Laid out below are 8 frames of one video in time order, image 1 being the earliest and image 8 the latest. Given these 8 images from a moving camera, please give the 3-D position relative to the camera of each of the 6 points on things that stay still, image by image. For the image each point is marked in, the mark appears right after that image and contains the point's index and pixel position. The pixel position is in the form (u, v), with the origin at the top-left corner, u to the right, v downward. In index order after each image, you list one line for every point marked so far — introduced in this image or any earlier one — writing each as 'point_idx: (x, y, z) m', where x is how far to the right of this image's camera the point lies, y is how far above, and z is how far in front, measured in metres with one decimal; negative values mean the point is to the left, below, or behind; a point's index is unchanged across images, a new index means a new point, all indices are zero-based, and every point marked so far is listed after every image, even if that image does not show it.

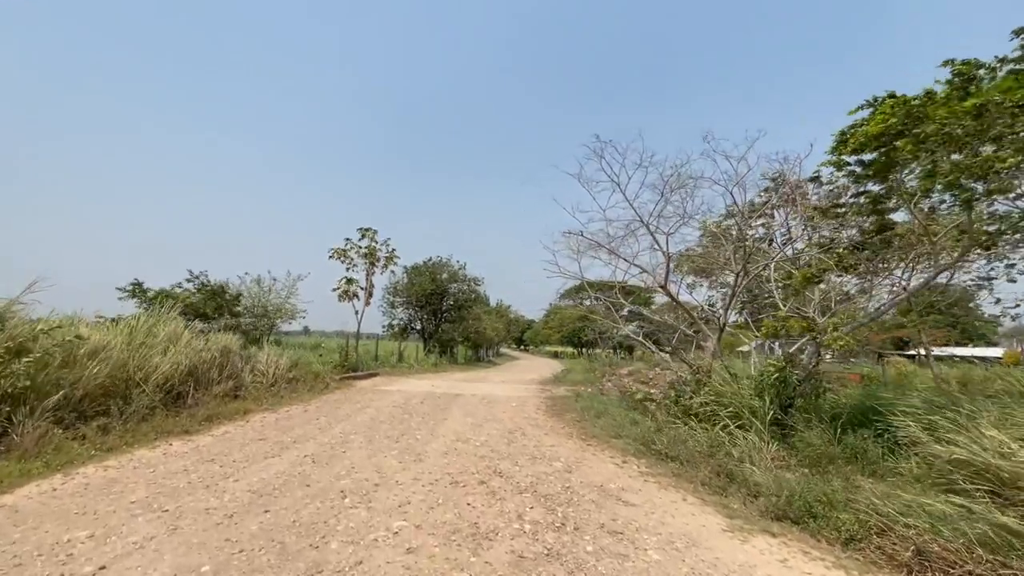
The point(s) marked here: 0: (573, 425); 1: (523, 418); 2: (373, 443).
0: (+0.9, -1.9, +7.9) m
1: (+0.2, -1.9, +8.3) m
2: (-1.6, -1.7, +6.3) m
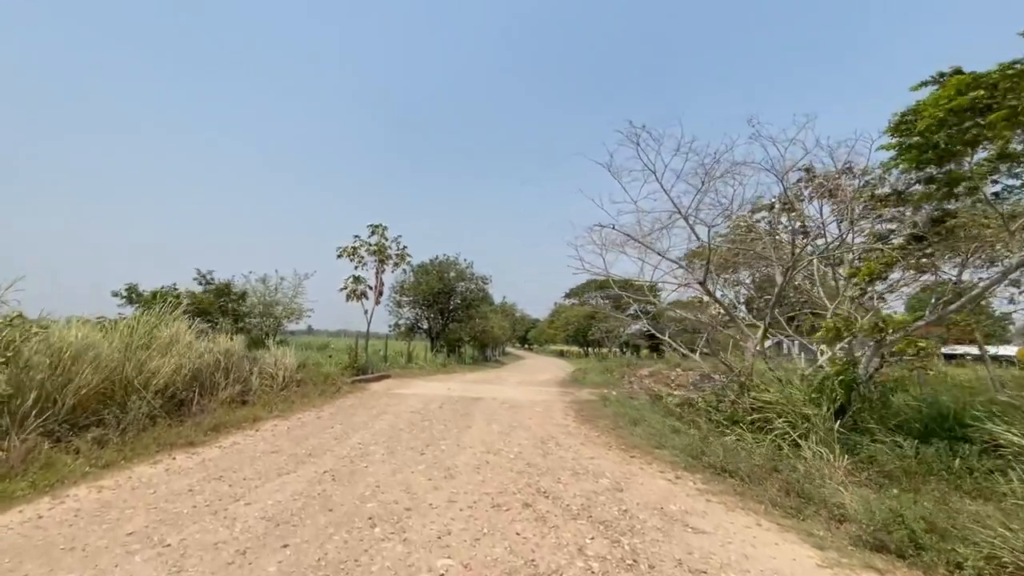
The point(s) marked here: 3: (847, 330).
0: (+1.3, -1.9, +7.3) m
1: (+0.6, -1.9, +7.7) m
2: (-1.2, -1.7, +5.7) m
3: (+4.1, -0.5, +7.0) m
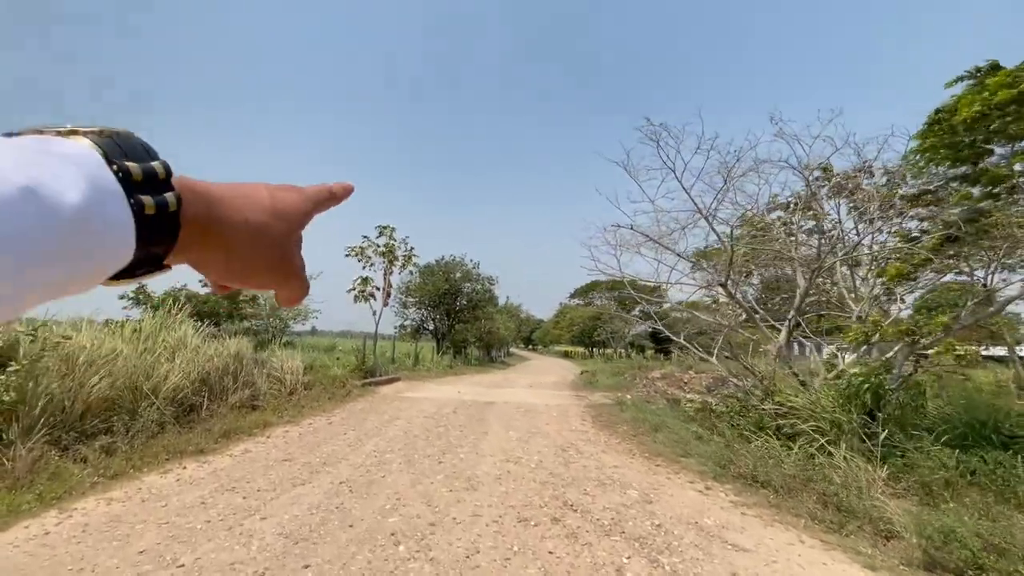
0: (+1.5, -1.9, +7.0) m
1: (+0.8, -1.9, +7.5) m
2: (-1.0, -1.7, +5.5) m
3: (+4.4, -0.6, +6.7) m
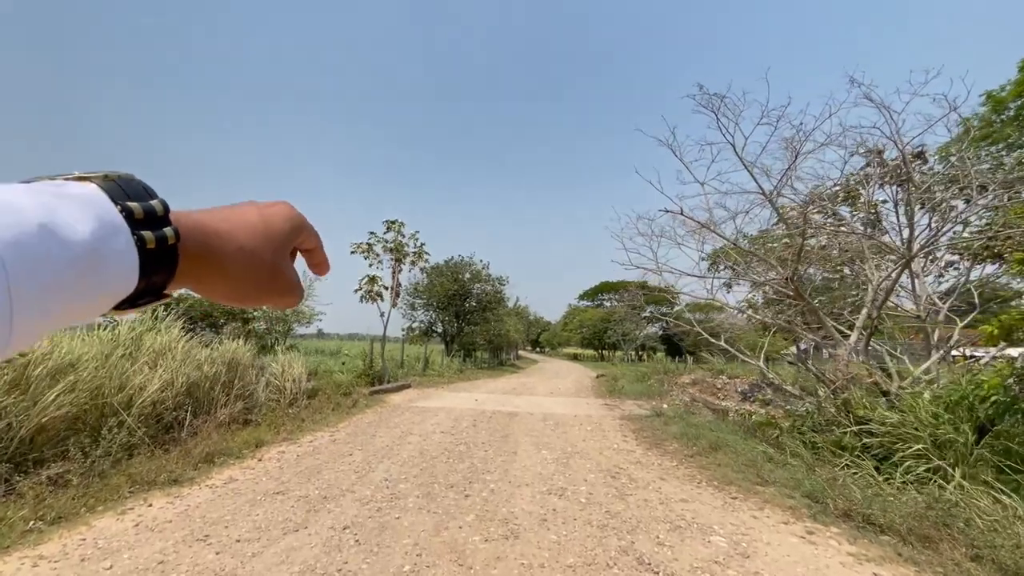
0: (+1.9, -1.8, +5.9) m
1: (+1.2, -1.8, +6.4) m
2: (-0.6, -1.7, +4.4) m
3: (+4.7, -0.5, +5.6) m
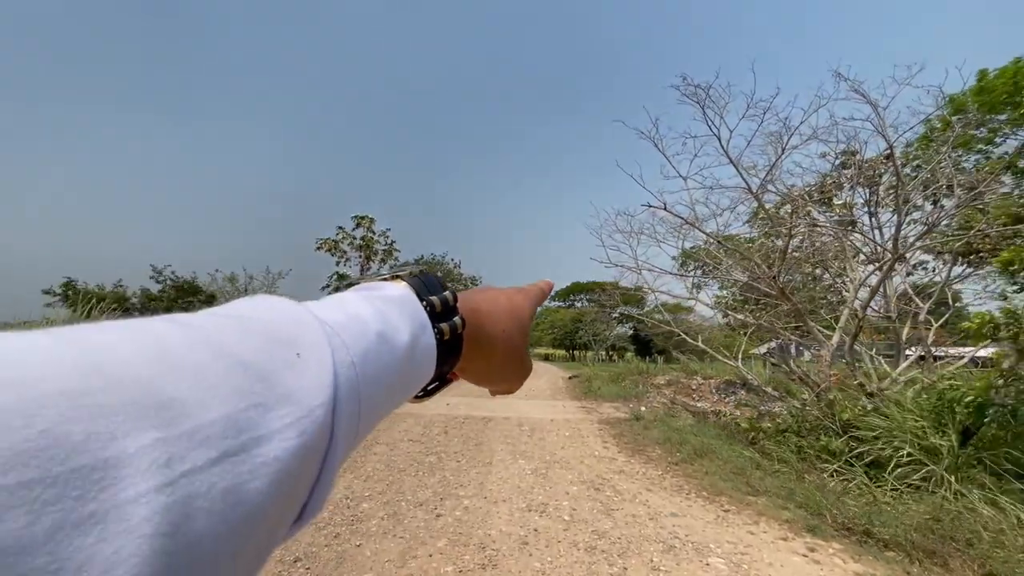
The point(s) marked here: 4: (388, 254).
0: (+1.6, -1.8, +5.6) m
1: (+0.9, -1.8, +6.0) m
2: (-0.8, -1.6, +4.0) m
3: (+4.5, -0.5, +5.4) m
4: (-3.4, +0.9, +15.5) m
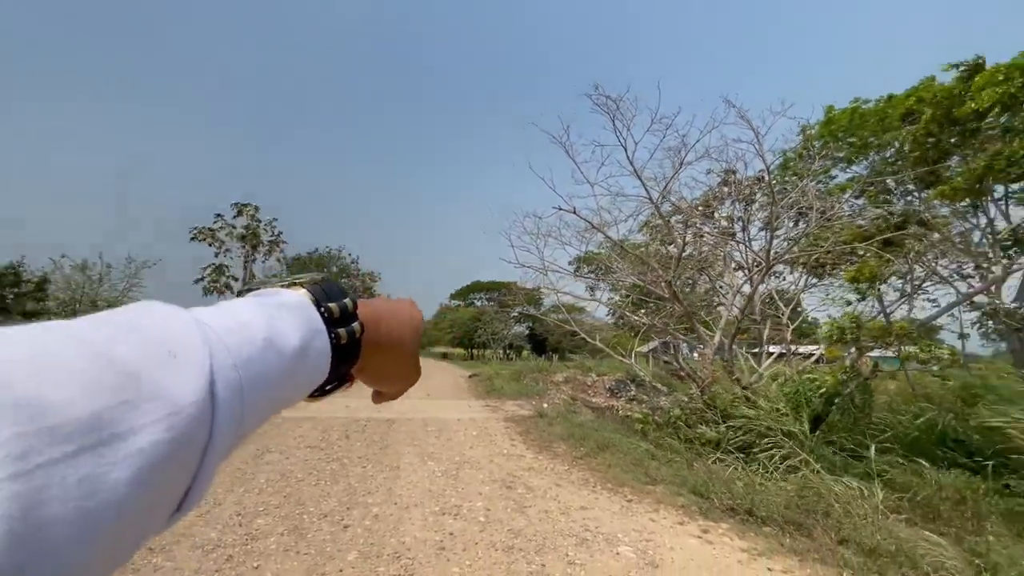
0: (+0.7, -1.9, +5.9) m
1: (-0.1, -1.8, +6.2) m
2: (-1.3, -1.7, +3.8) m
3: (+3.6, -0.5, +6.2) m
4: (-6.0, +0.9, +14.7) m
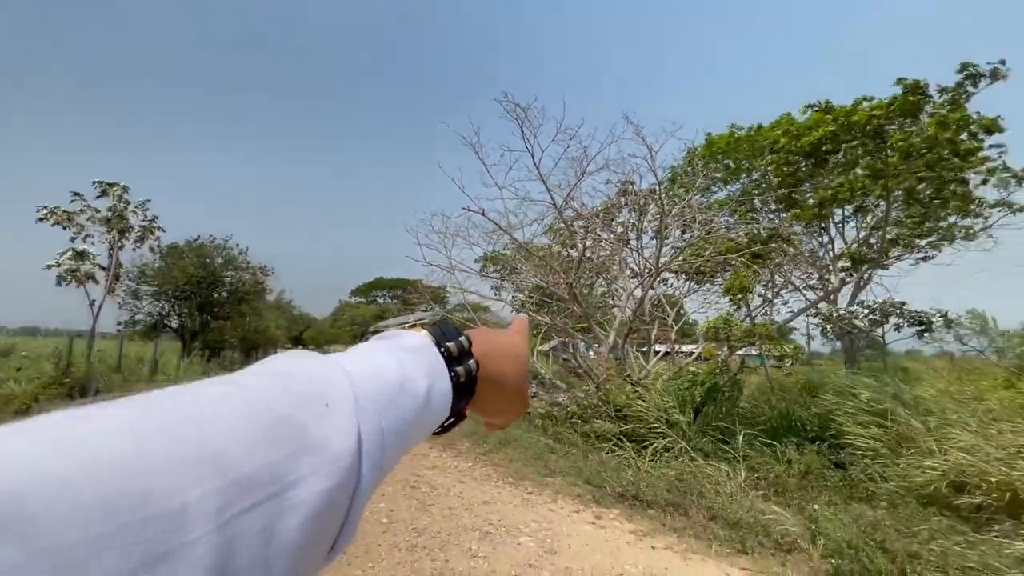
0: (-0.3, -1.9, +6.1) m
1: (-1.1, -1.9, +6.2) m
2: (-2.0, -1.7, +3.7) m
3: (+2.5, -0.6, +6.9) m
4: (-8.4, +1.0, +13.6) m
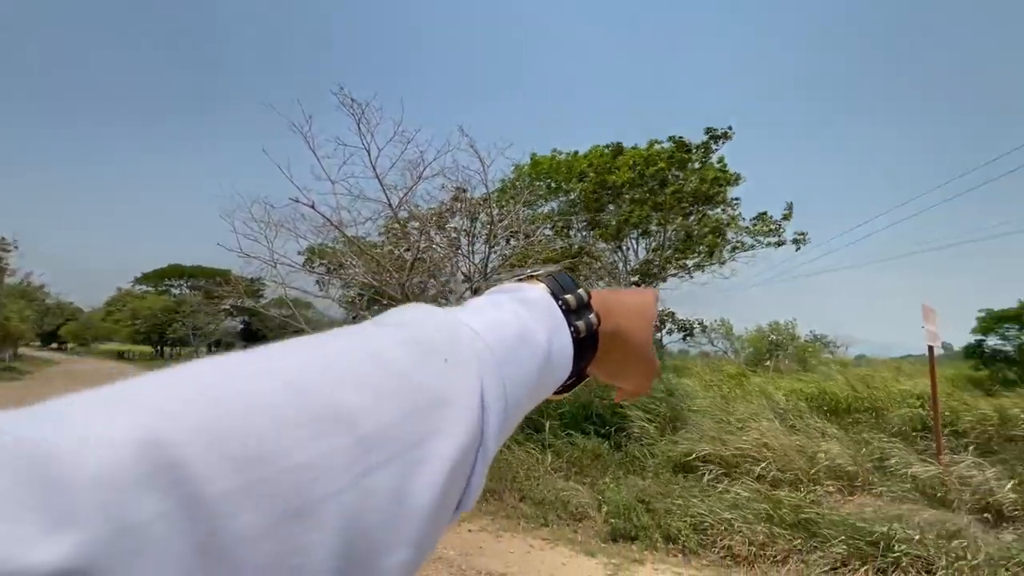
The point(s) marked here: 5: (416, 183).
0: (-2.2, -1.9, +6.0) m
1: (-3.0, -1.8, +5.9) m
2: (-3.1, -1.6, +3.2) m
3: (+0.3, -0.6, +7.6) m
4: (-12.0, +1.4, +10.9) m
5: (-1.3, +1.4, +7.5) m
